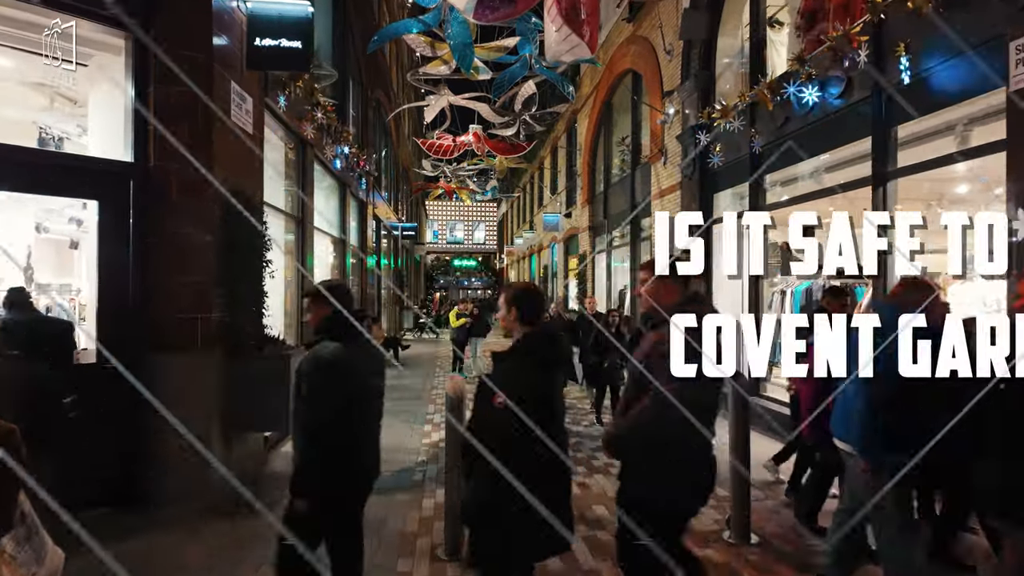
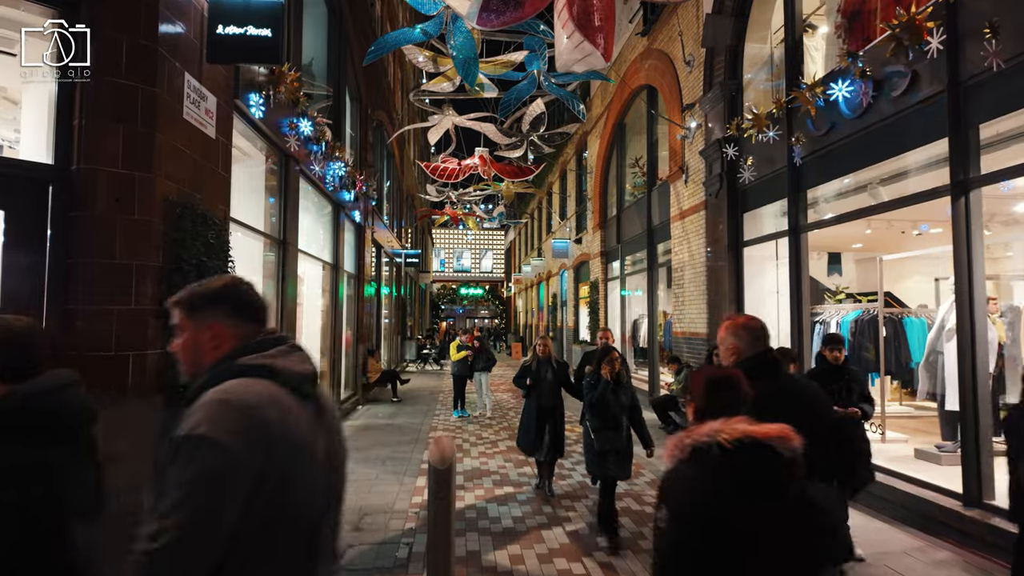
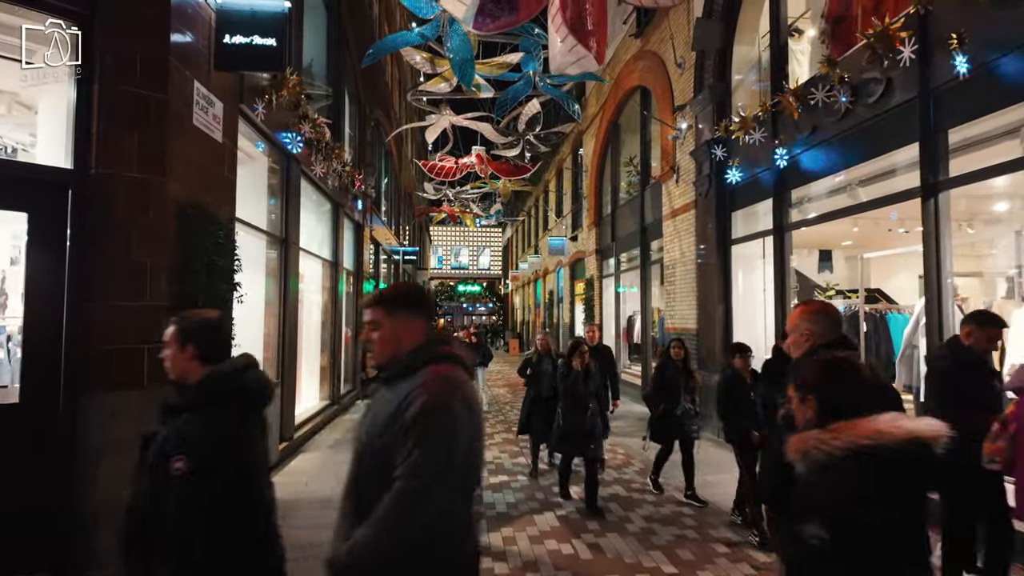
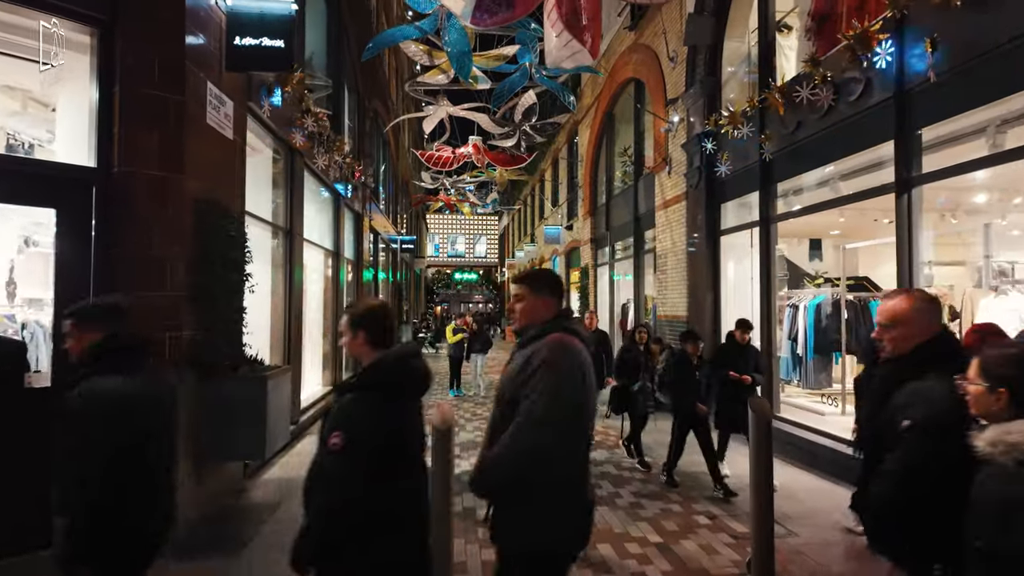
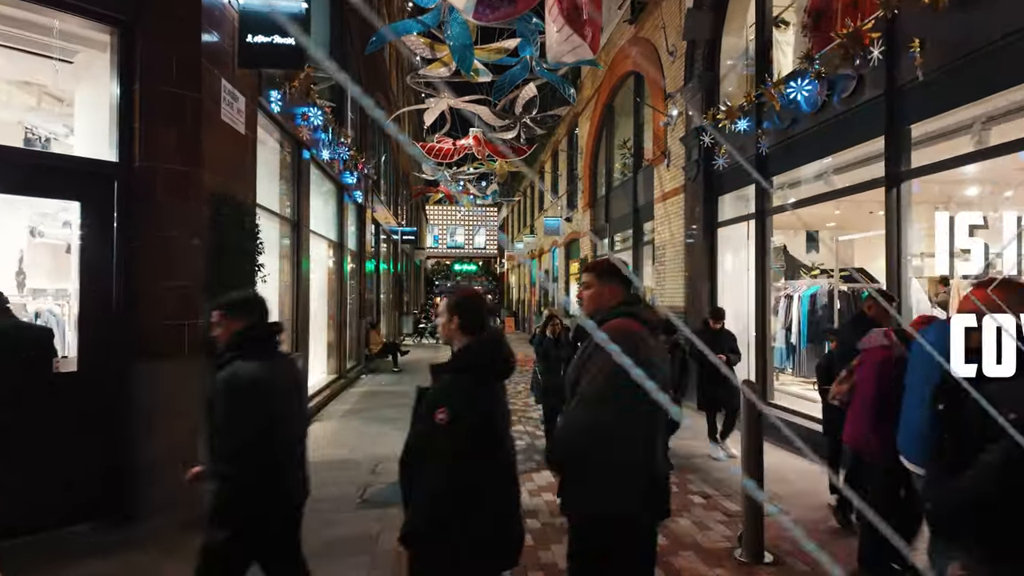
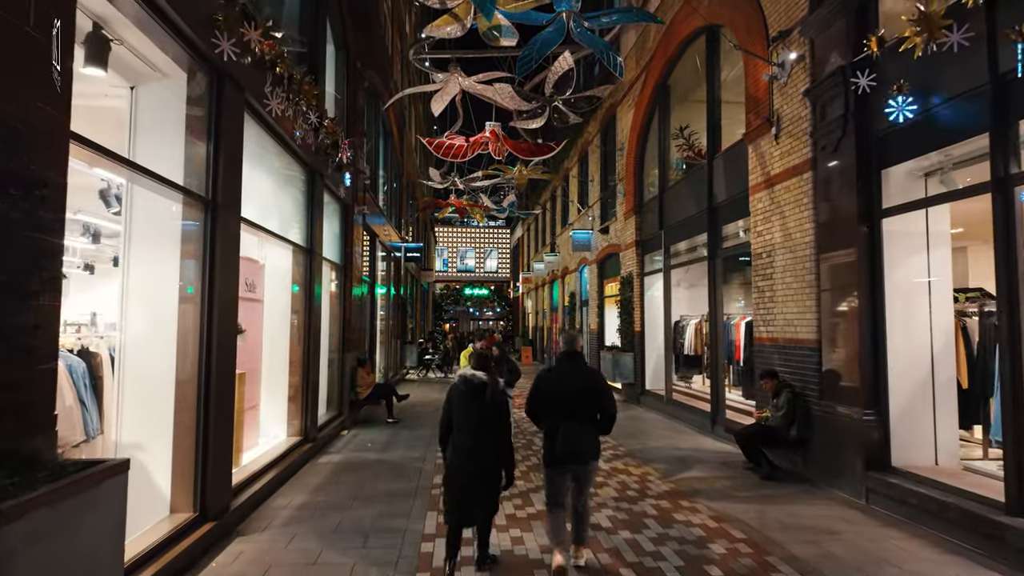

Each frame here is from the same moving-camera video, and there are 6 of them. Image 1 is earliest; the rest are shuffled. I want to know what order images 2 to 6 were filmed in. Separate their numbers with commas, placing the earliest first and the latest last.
5, 4, 3, 2, 6
